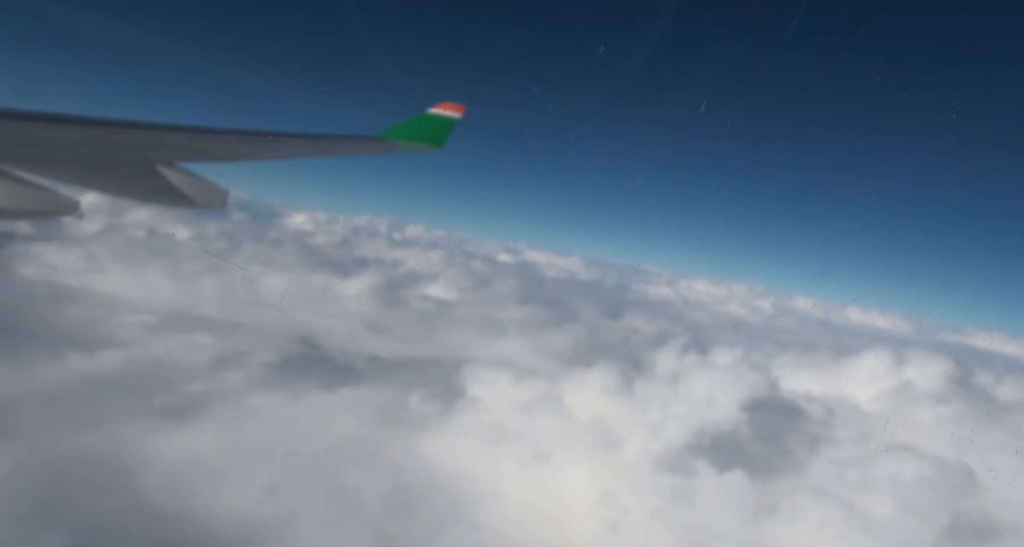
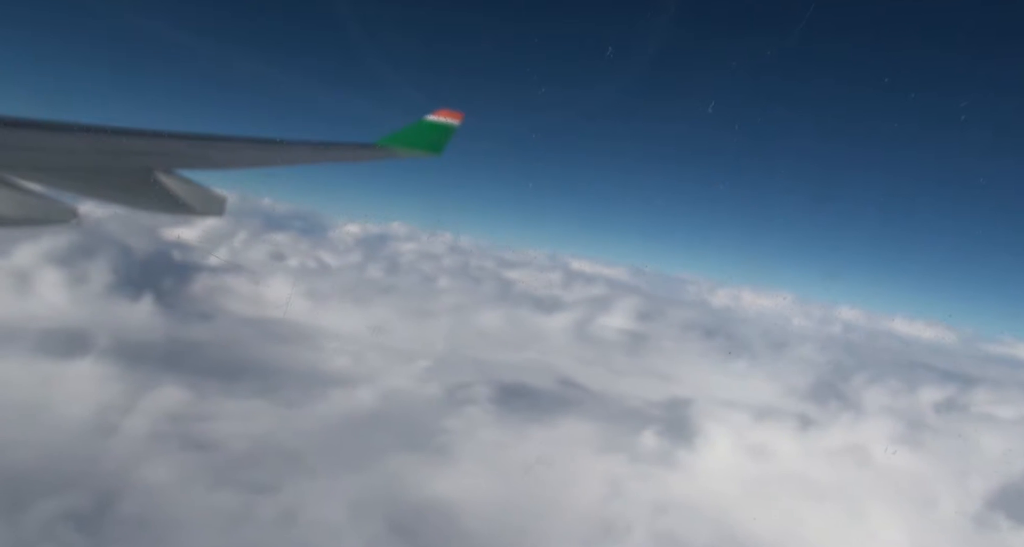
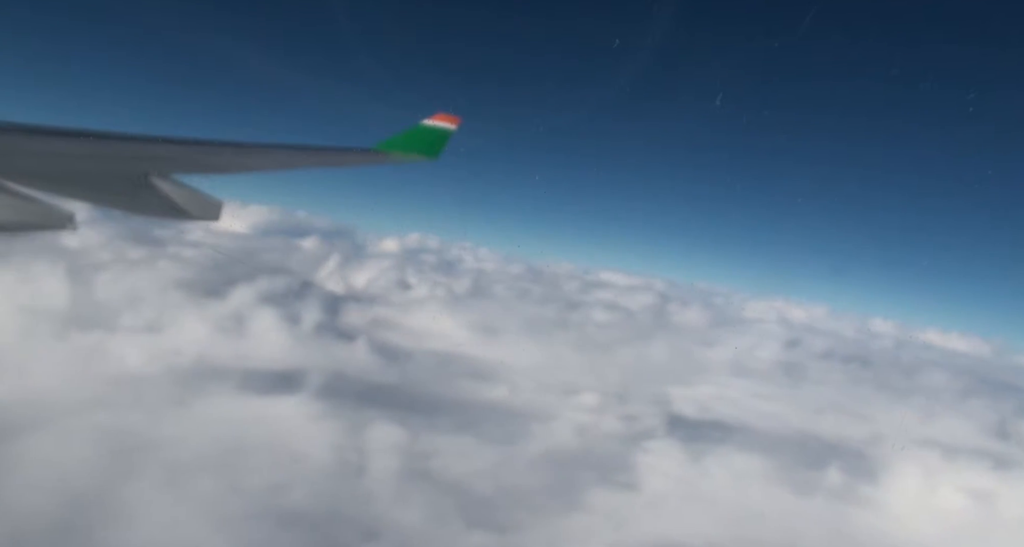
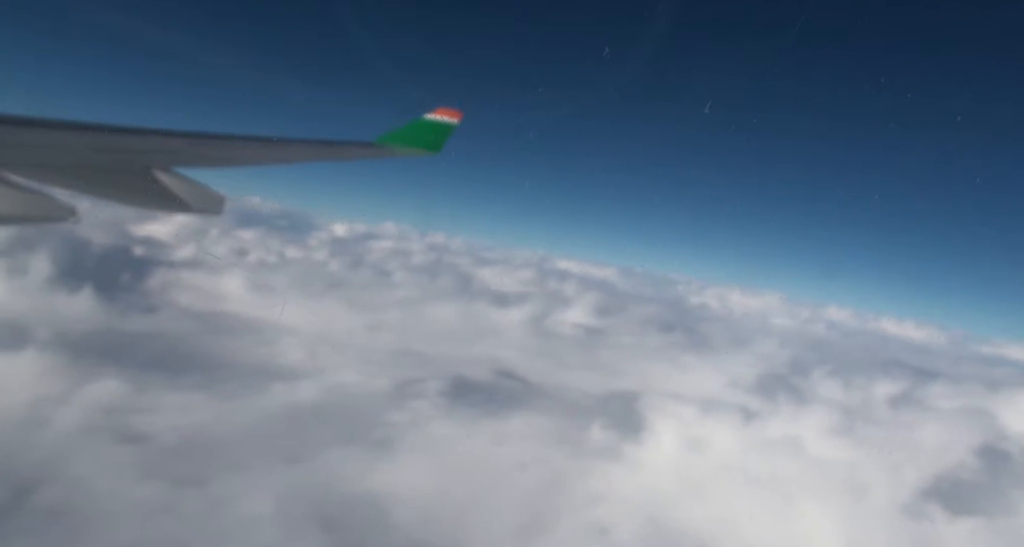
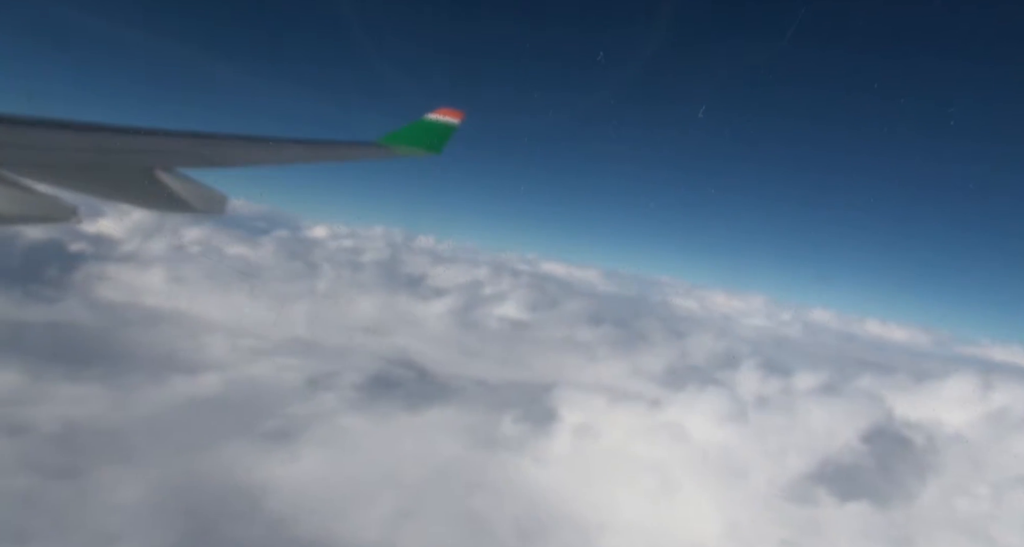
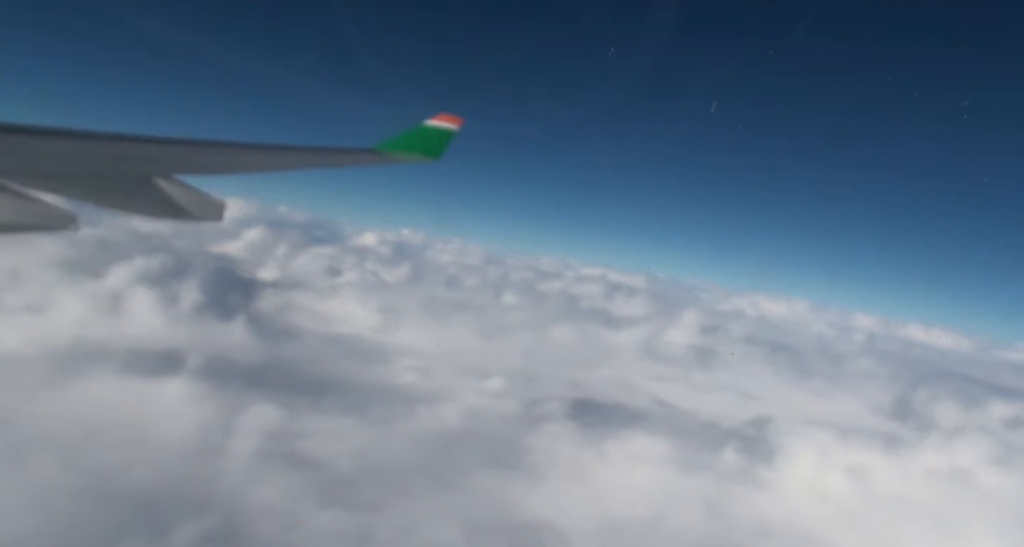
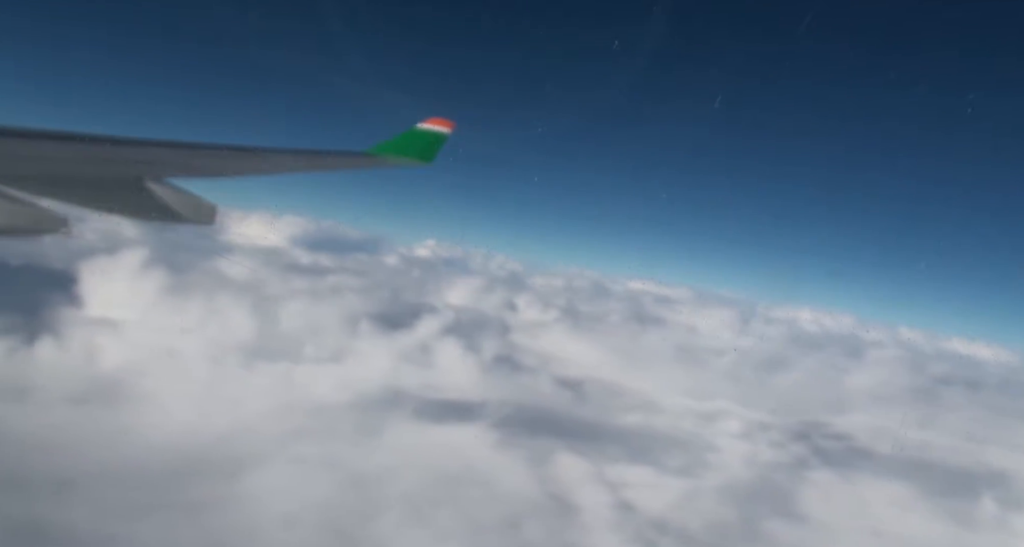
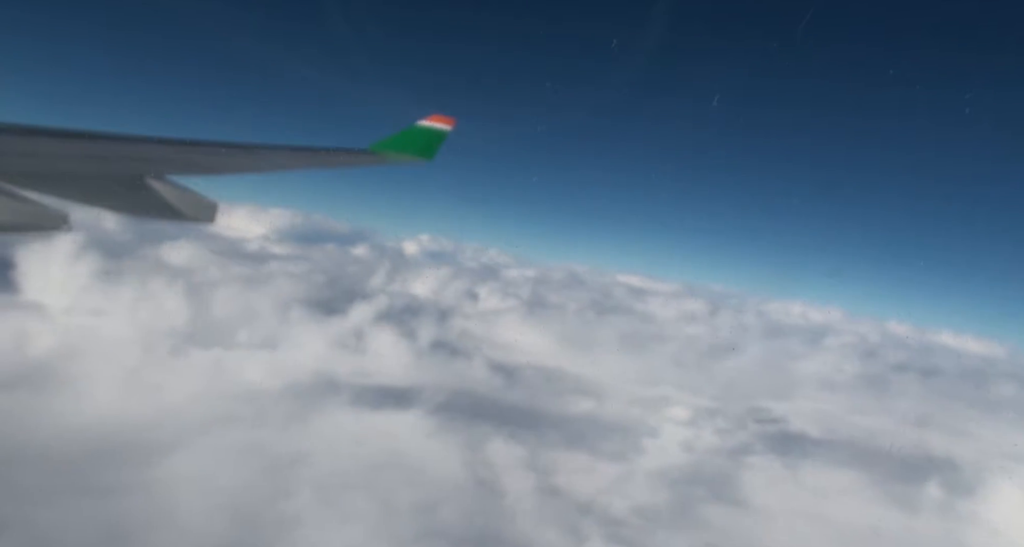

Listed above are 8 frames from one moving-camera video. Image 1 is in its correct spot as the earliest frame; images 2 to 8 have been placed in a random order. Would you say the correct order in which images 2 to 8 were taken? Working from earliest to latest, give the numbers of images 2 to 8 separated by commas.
5, 4, 2, 6, 3, 8, 7
